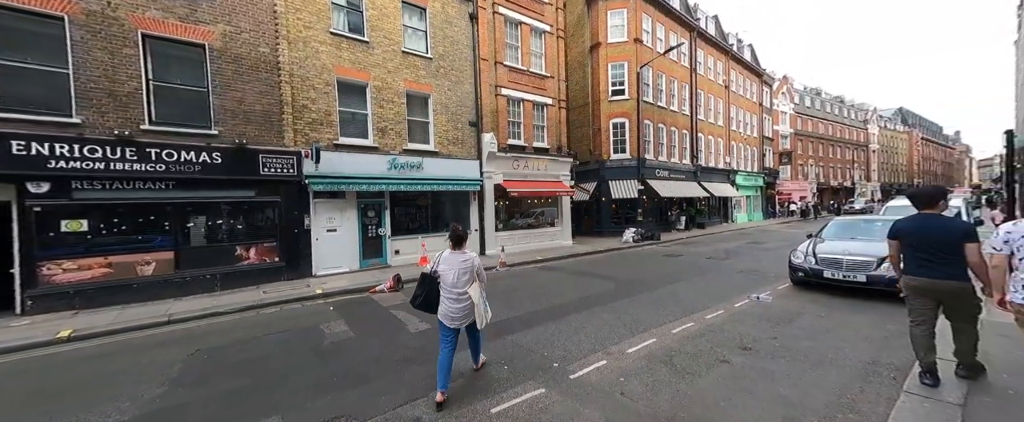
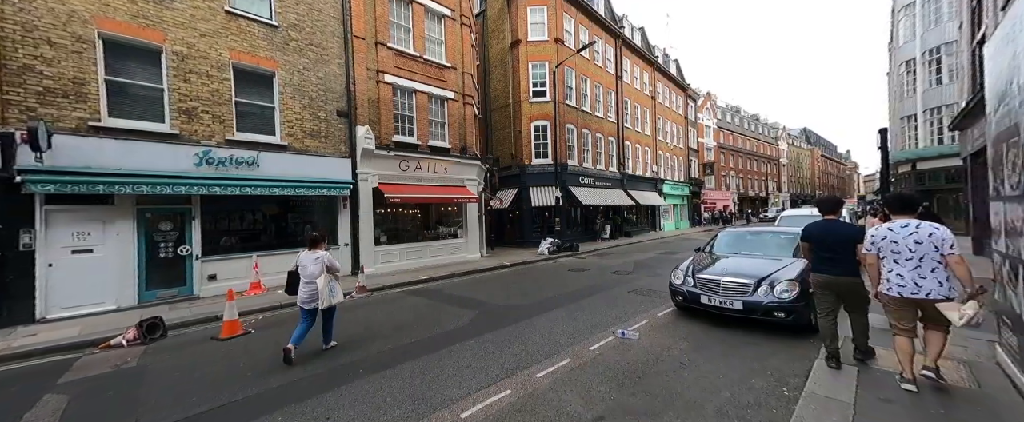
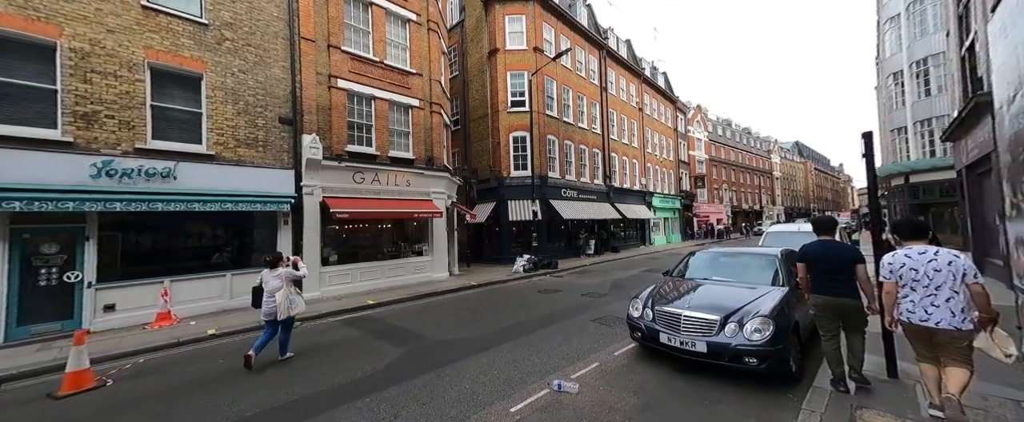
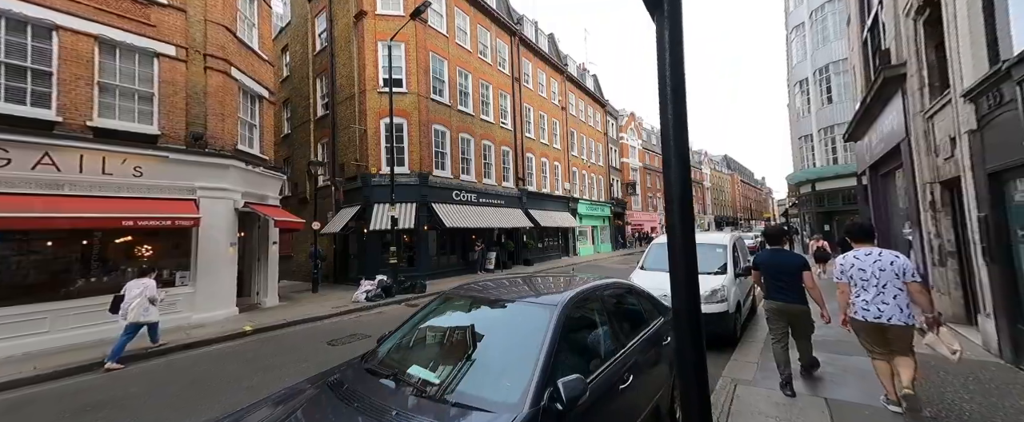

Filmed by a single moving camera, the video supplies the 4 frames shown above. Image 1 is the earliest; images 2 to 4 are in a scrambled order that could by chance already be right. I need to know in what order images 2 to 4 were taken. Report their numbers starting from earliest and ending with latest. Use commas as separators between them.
2, 3, 4
